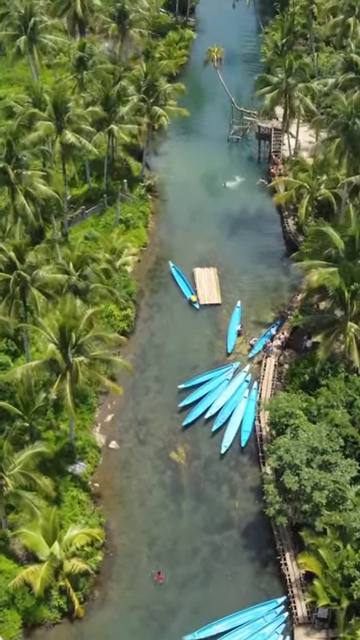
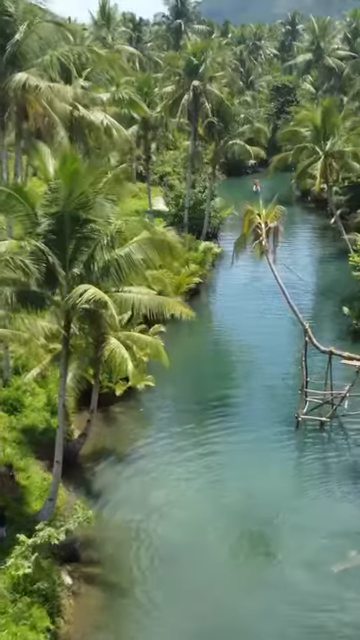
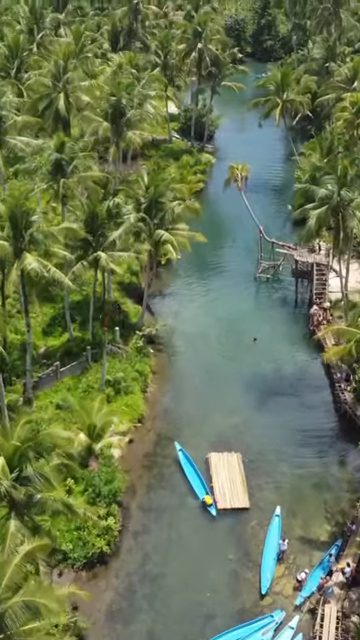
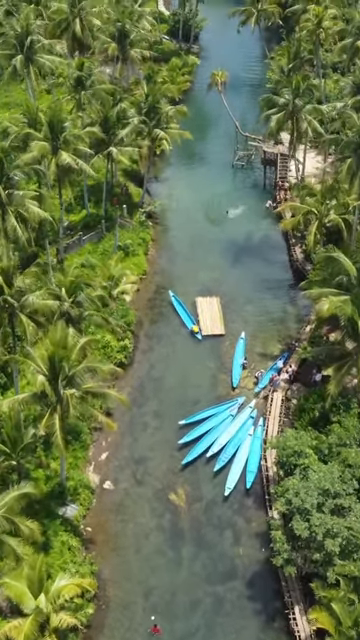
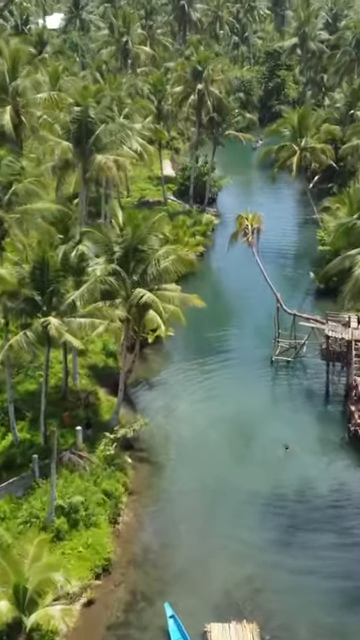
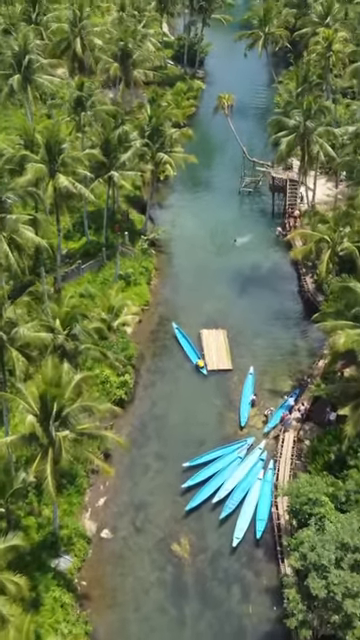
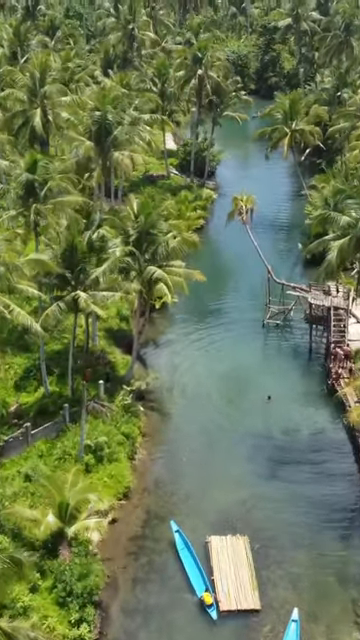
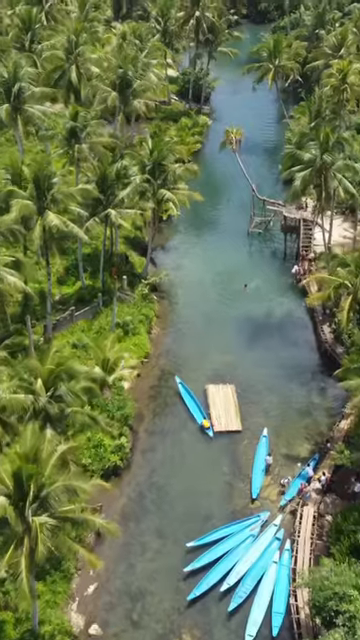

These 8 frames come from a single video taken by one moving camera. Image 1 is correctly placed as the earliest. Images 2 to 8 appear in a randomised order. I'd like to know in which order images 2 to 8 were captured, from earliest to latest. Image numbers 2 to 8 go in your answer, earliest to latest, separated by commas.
4, 6, 8, 3, 7, 5, 2
